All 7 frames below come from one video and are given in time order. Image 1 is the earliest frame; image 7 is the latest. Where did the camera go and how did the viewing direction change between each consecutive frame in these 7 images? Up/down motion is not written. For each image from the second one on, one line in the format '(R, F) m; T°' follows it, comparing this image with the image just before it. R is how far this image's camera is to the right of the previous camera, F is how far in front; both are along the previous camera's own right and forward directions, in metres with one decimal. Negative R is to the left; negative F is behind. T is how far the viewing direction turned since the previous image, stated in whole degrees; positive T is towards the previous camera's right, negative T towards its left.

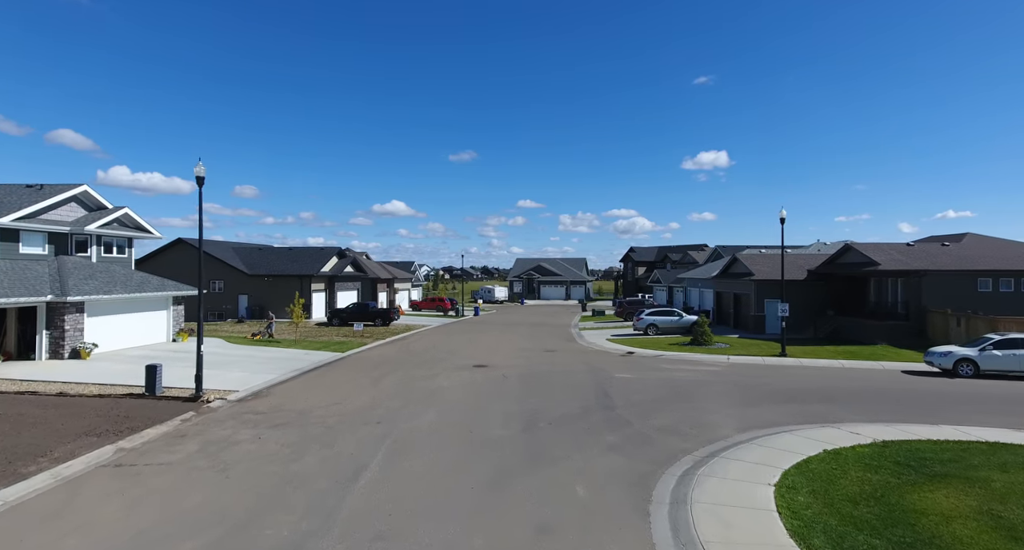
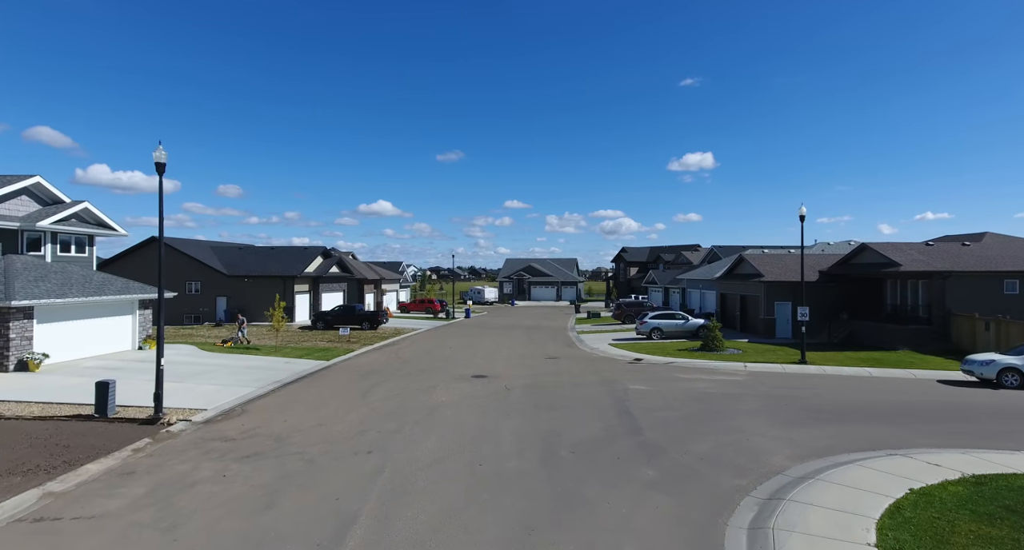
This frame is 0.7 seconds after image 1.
(-0.5, +1.7) m; +1°
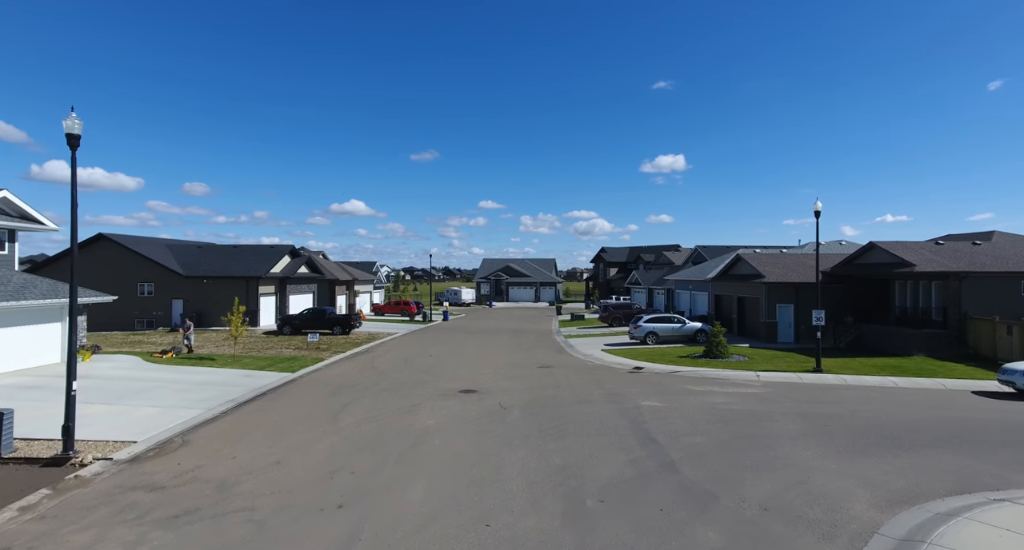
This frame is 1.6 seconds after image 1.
(-0.5, +2.1) m; +3°
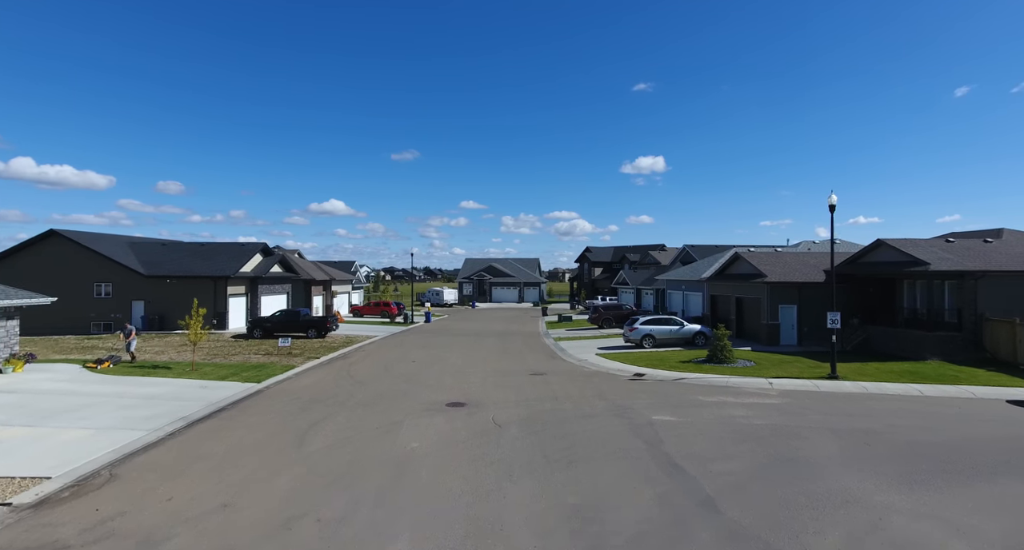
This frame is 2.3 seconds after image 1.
(-0.3, +1.7) m; +2°
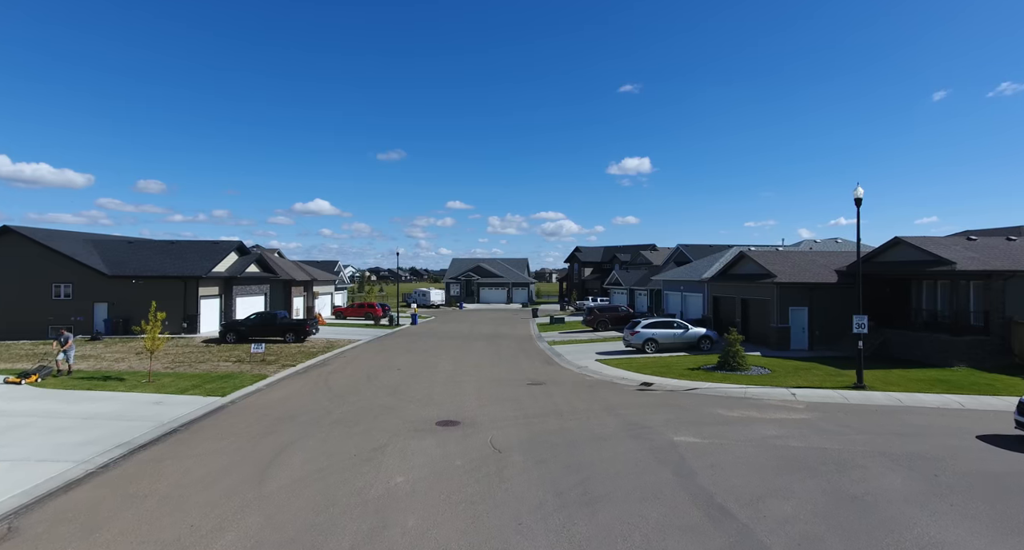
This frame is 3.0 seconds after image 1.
(-0.3, +1.7) m; +1°
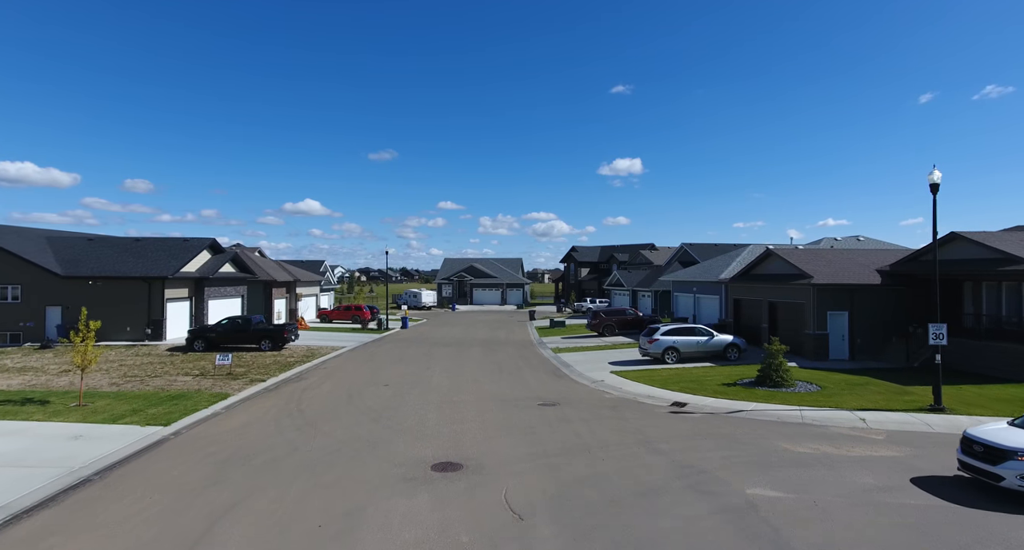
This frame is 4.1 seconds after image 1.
(-0.4, +2.6) m; +1°
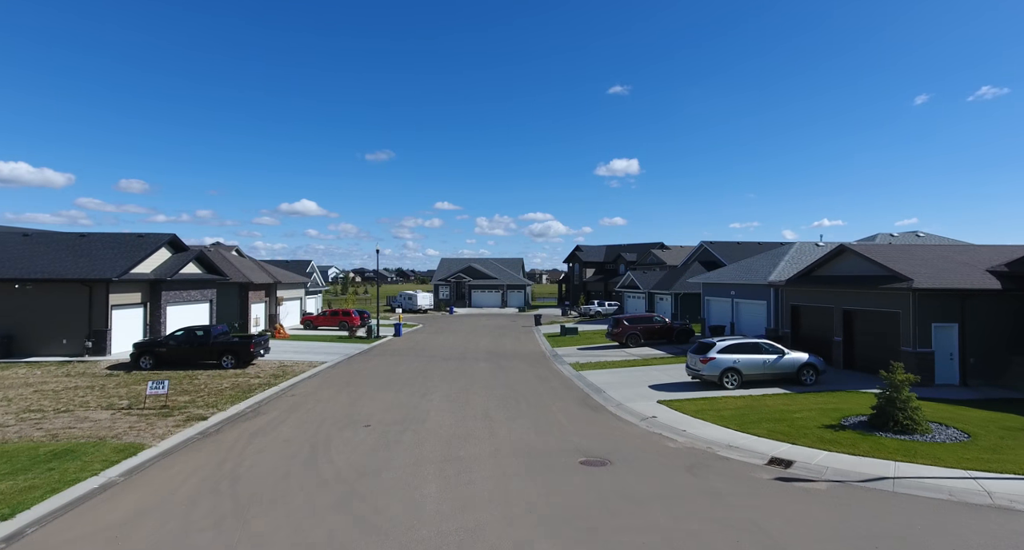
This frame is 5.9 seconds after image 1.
(-0.6, +4.3) m; 0°
